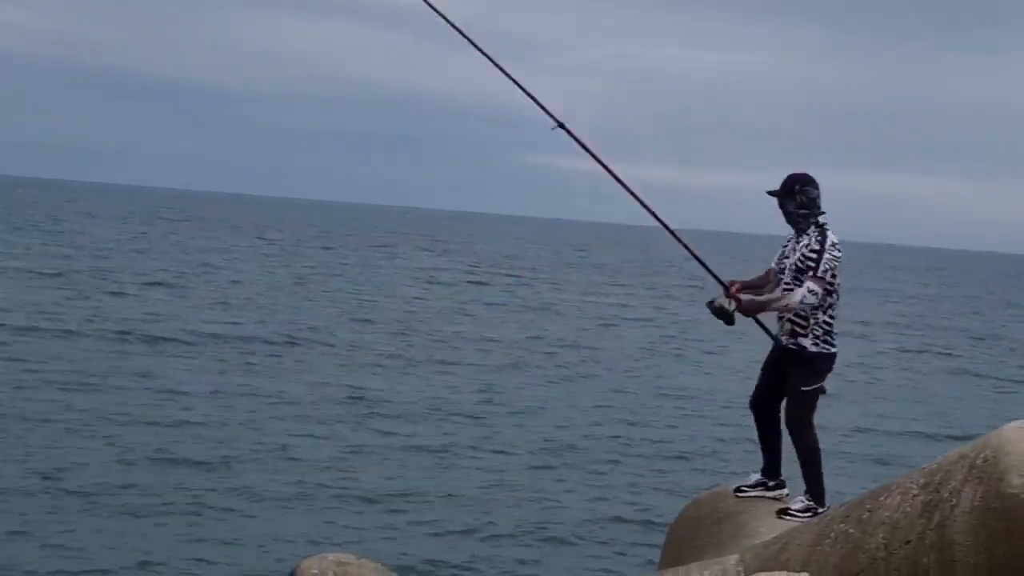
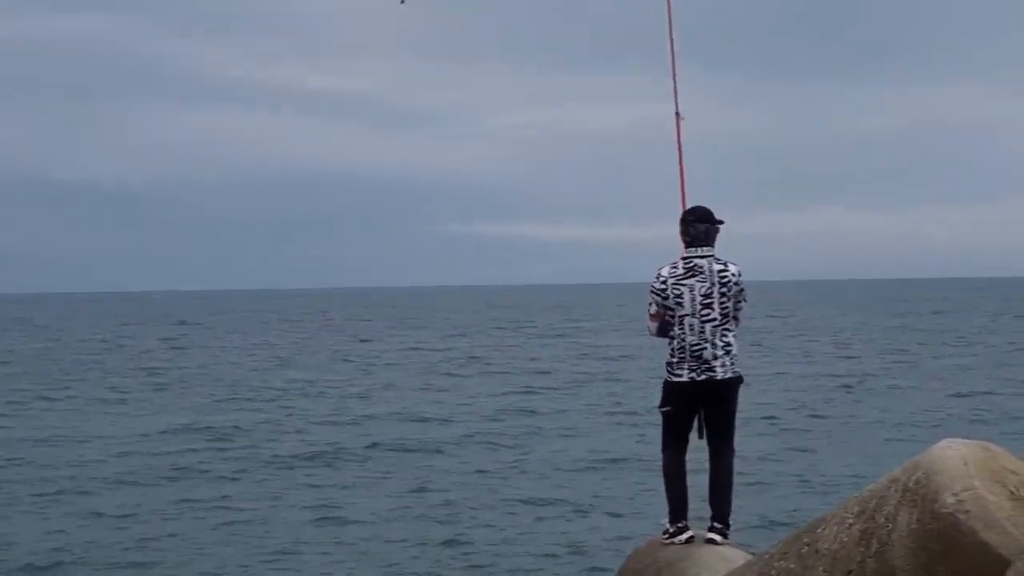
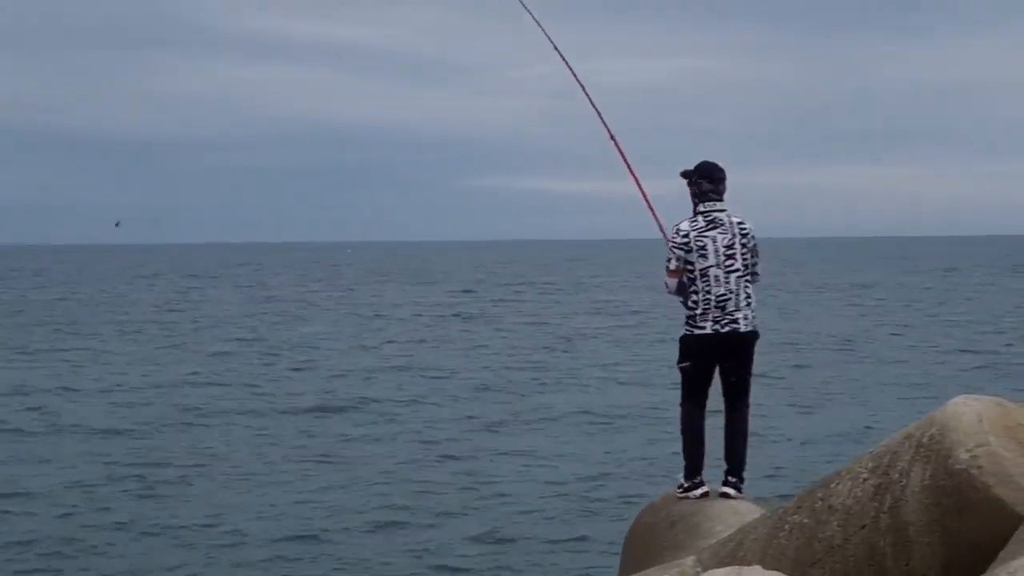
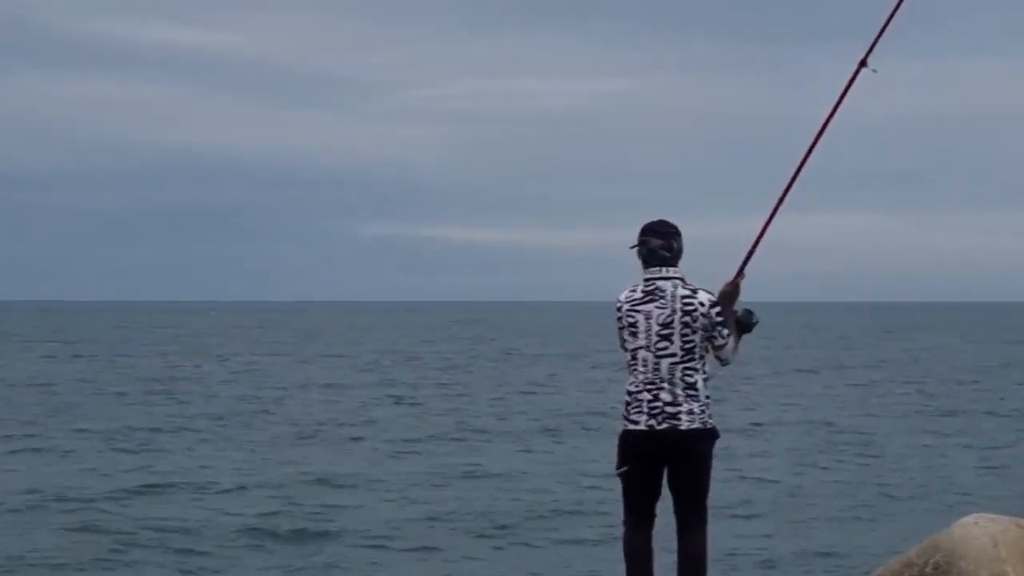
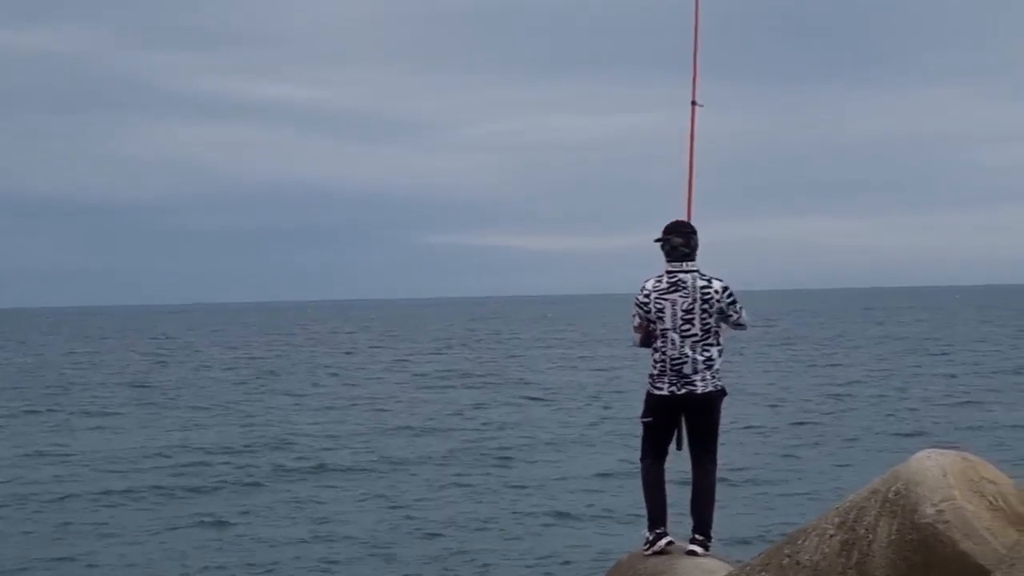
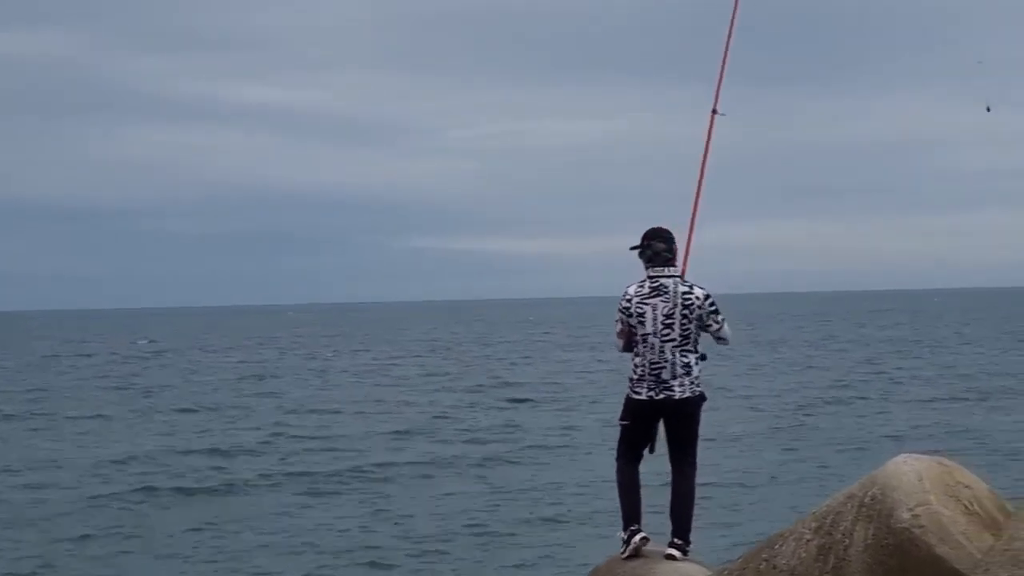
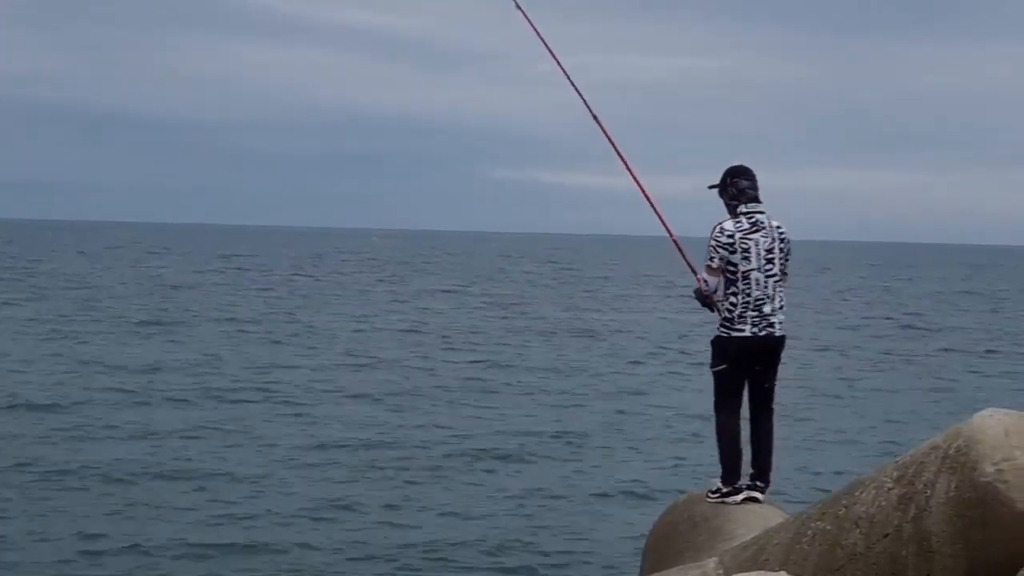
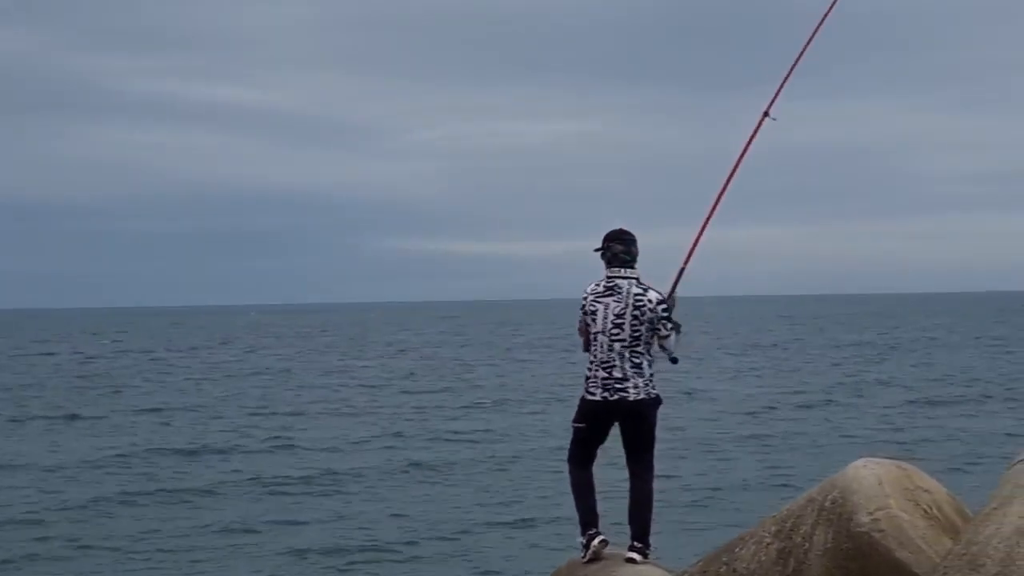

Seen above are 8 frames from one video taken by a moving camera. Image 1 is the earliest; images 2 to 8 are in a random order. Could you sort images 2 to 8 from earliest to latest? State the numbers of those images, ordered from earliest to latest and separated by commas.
7, 3, 2, 5, 6, 8, 4
